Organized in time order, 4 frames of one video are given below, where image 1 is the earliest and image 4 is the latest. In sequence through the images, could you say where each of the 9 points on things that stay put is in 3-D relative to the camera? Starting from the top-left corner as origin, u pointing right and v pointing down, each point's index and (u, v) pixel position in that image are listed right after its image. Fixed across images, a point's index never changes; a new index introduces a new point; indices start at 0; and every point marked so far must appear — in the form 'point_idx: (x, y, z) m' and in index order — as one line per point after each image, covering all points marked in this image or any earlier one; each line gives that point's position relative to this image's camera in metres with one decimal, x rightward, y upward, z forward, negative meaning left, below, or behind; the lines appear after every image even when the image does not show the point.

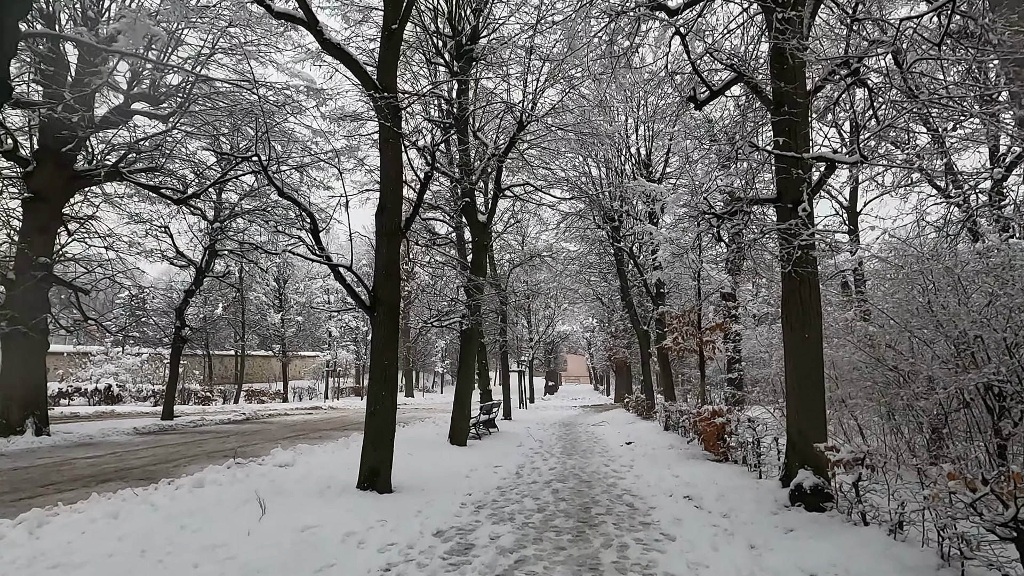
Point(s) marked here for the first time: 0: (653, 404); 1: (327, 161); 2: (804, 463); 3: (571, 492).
0: (+3.3, -2.7, +15.6) m
1: (-3.4, +2.3, +12.3) m
2: (+2.3, -1.4, +5.1) m
3: (+0.5, -1.9, +6.0) m
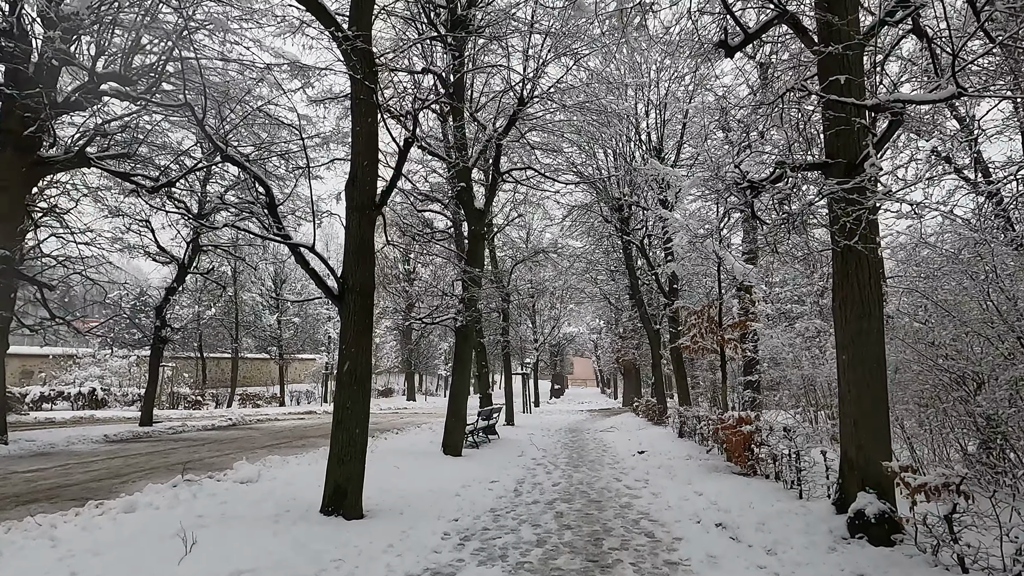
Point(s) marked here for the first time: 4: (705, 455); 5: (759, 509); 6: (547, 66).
0: (+3.4, -2.6, +14.6) m
1: (-3.4, +2.4, +11.4) m
2: (+2.2, -1.2, +4.2) m
3: (+0.5, -1.7, +5.1) m
4: (+2.5, -2.2, +8.6) m
5: (+1.8, -1.6, +4.8) m
6: (+0.5, +3.3, +9.8) m
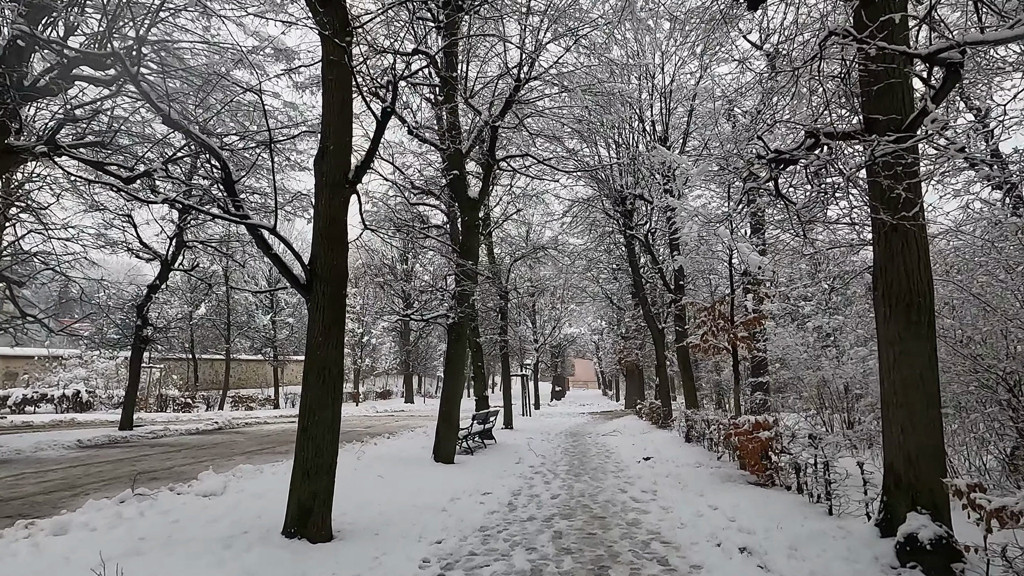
0: (+3.3, -2.6, +14.0) m
1: (-3.5, +2.5, +10.8) m
2: (+2.2, -1.2, +3.5) m
3: (+0.5, -1.7, +4.5) m
4: (+2.5, -2.1, +8.0) m
5: (+1.7, -1.5, +4.2) m
6: (+0.5, +3.4, +9.2) m
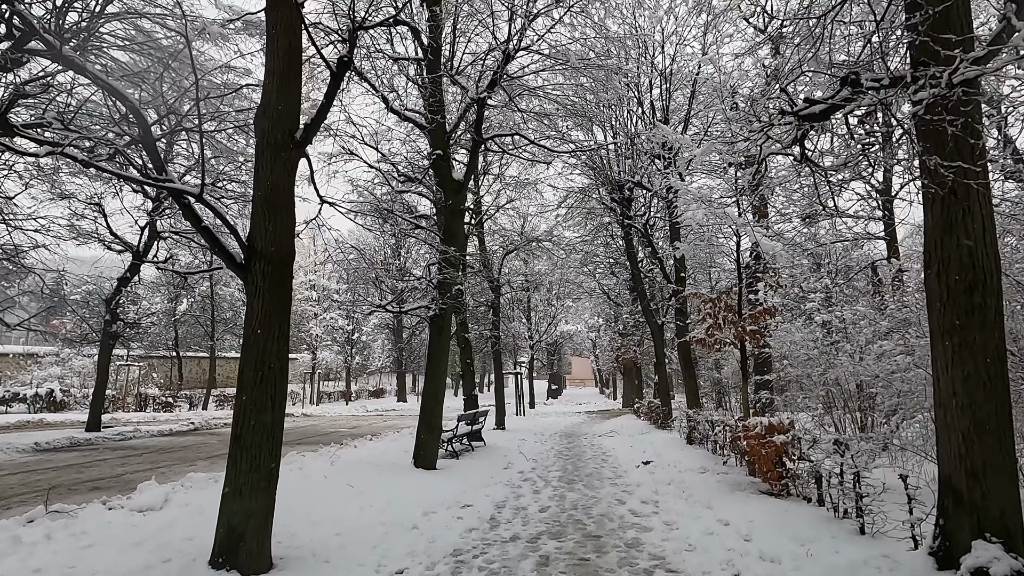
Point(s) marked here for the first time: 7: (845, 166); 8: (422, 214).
0: (+3.2, -2.4, +13.3) m
1: (-3.6, +2.6, +10.1) m
2: (+2.0, -1.0, +2.9) m
3: (+0.3, -1.6, +3.8) m
4: (+2.4, -2.0, +7.3) m
5: (+1.6, -1.4, +3.5) m
6: (+0.3, +3.5, +8.5) m
7: (+2.4, +0.9, +4.8) m
8: (-1.8, +1.4, +12.8) m
